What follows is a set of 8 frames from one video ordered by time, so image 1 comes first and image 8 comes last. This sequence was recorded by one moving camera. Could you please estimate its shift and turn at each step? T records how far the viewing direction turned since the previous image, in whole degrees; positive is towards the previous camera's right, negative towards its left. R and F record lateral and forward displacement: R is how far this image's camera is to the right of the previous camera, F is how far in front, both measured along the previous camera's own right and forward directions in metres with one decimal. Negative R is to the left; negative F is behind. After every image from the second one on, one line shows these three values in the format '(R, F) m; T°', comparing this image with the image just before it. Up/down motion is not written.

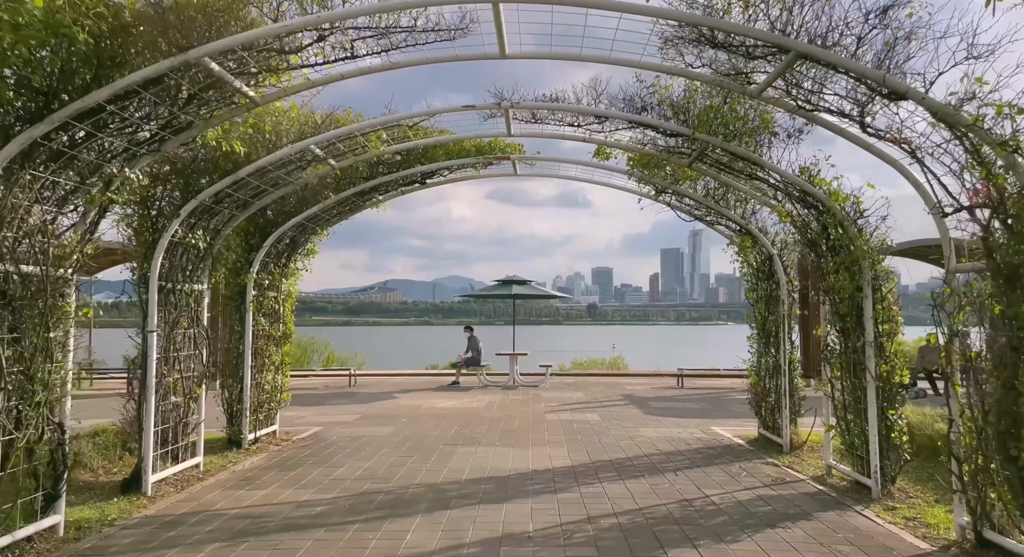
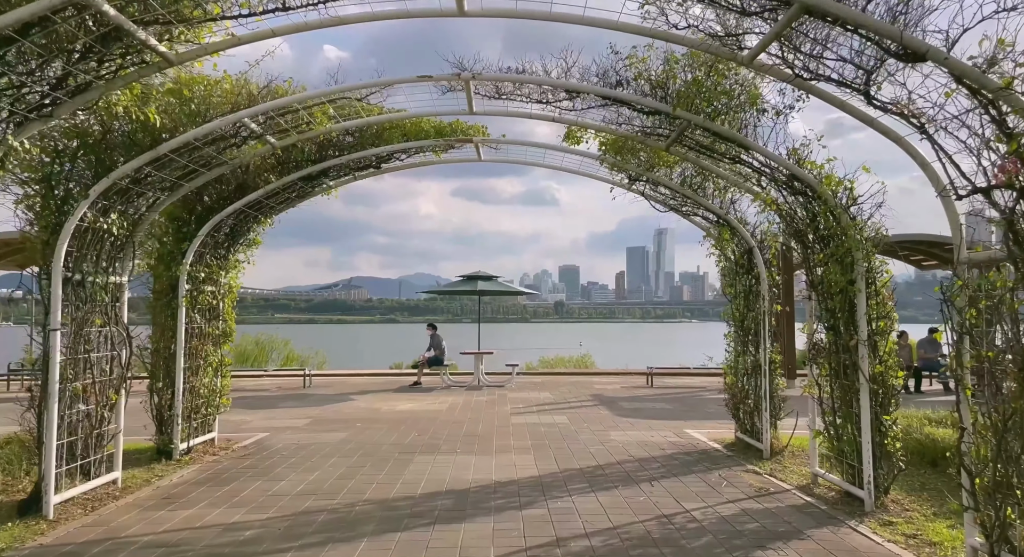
(+0.1, +0.6) m; +3°
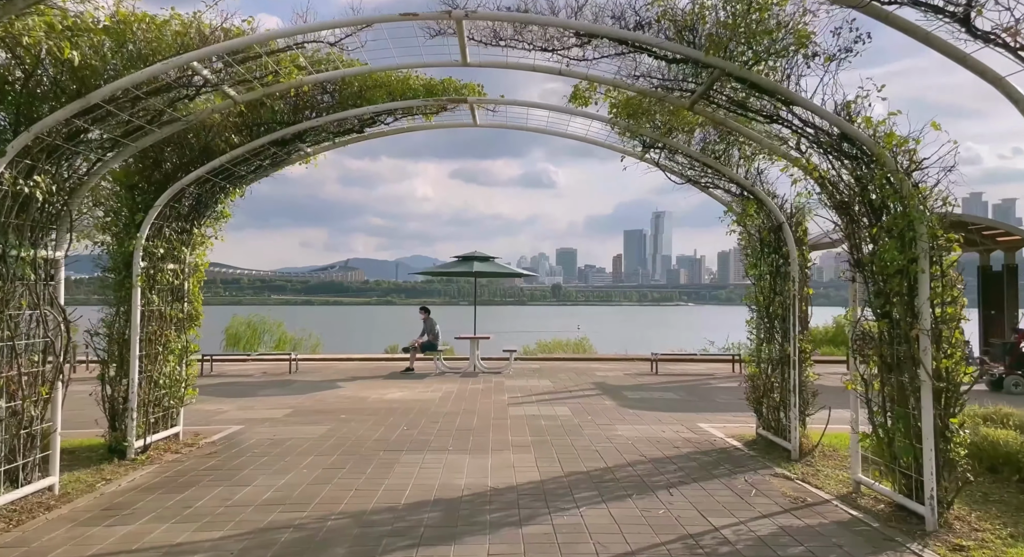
(0.0, +0.8) m; 0°
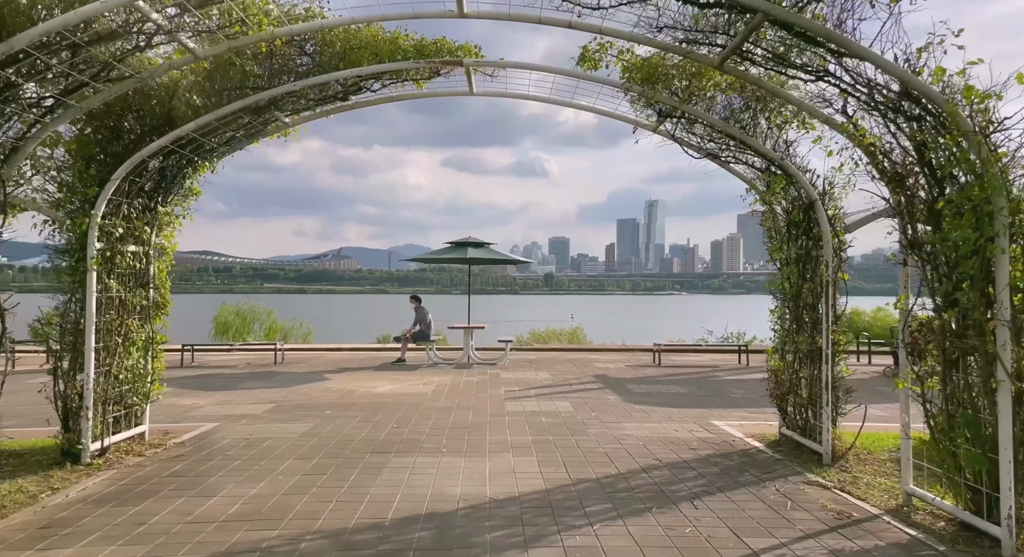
(-0.1, +0.6) m; +1°
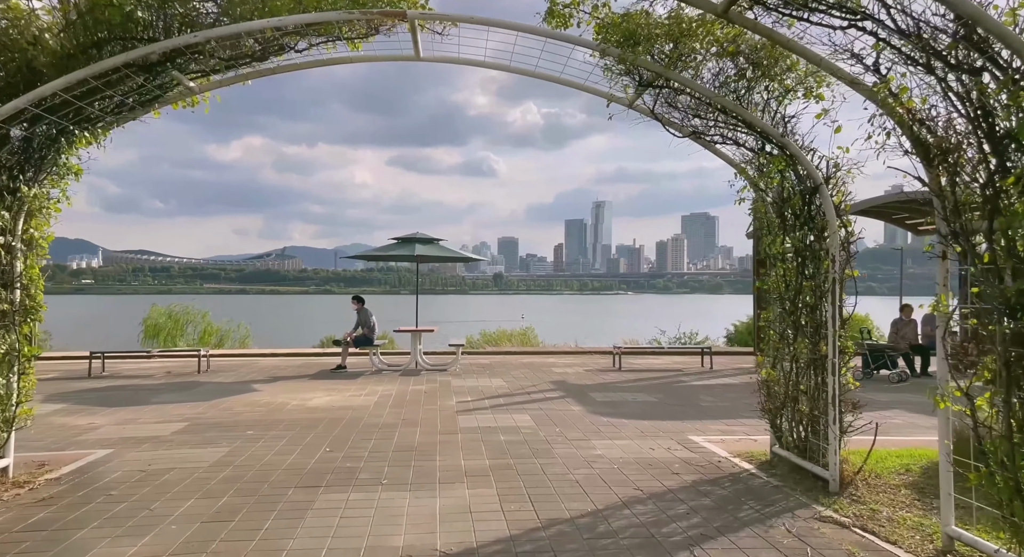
(0.0, +0.9) m; +4°
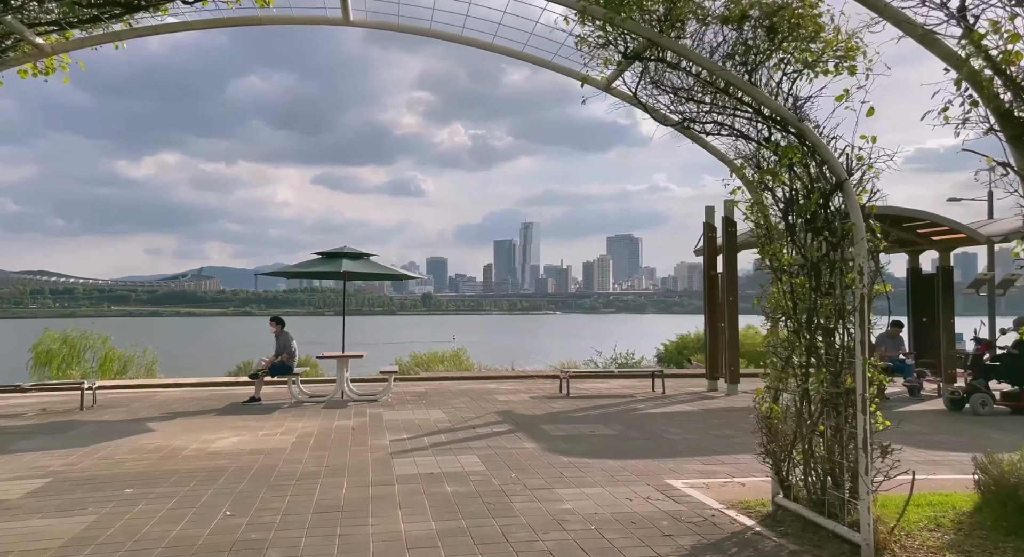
(-0.2, +1.0) m; +6°
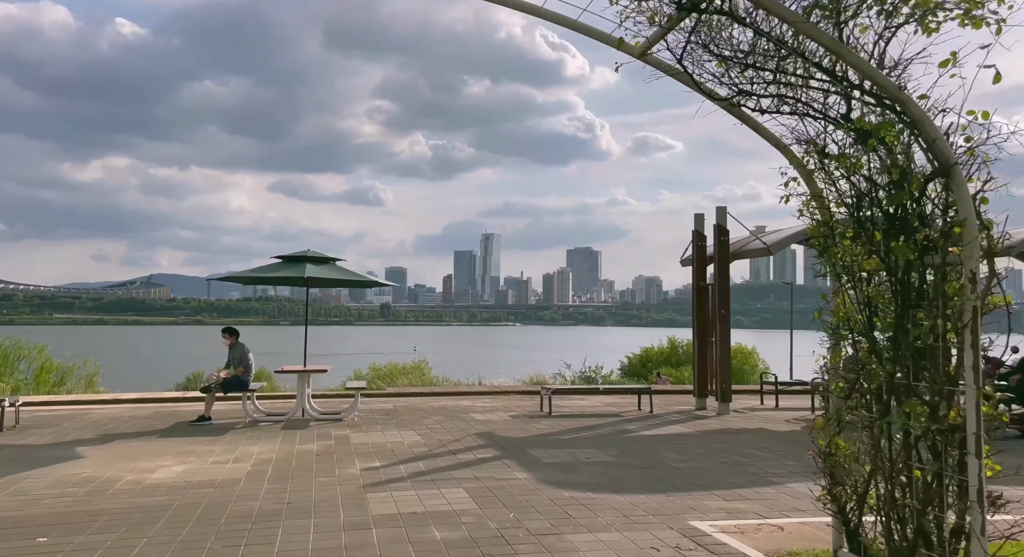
(-0.3, +0.8) m; +3°
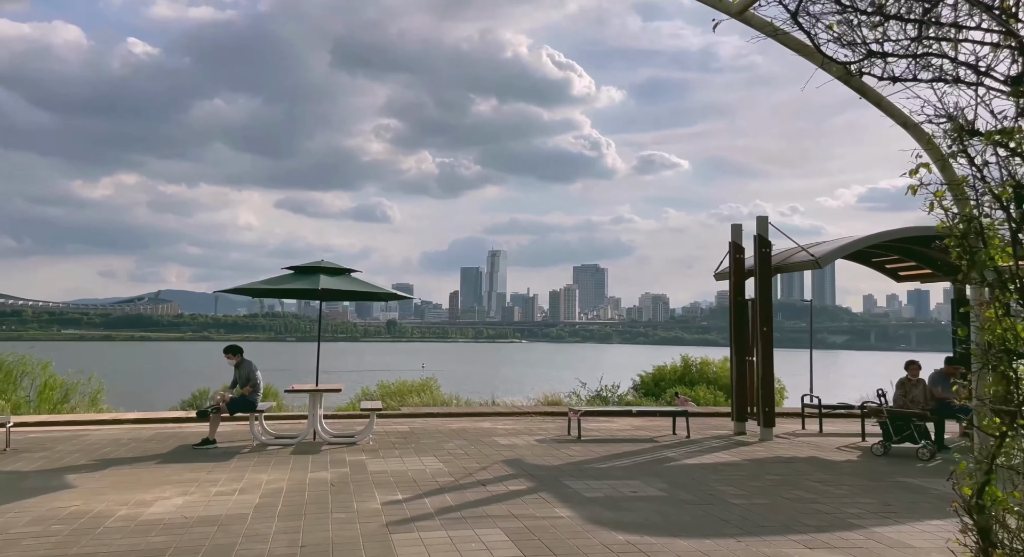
(-0.3, +0.7) m; -1°
